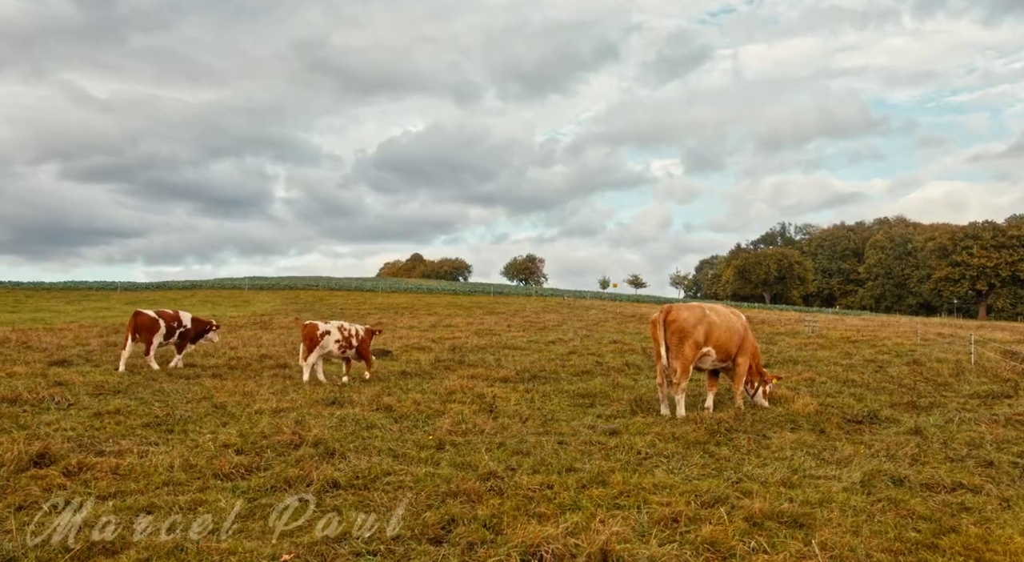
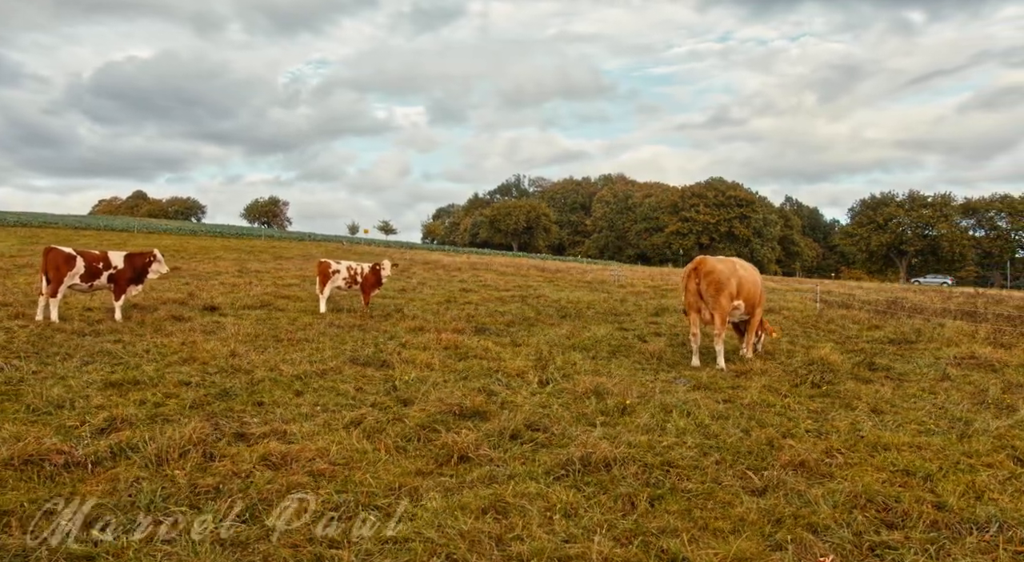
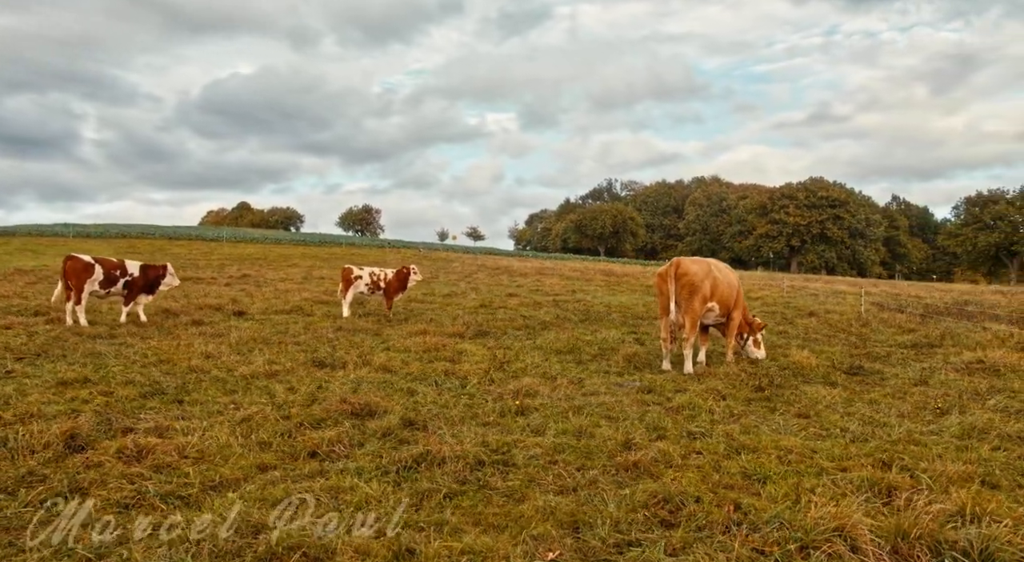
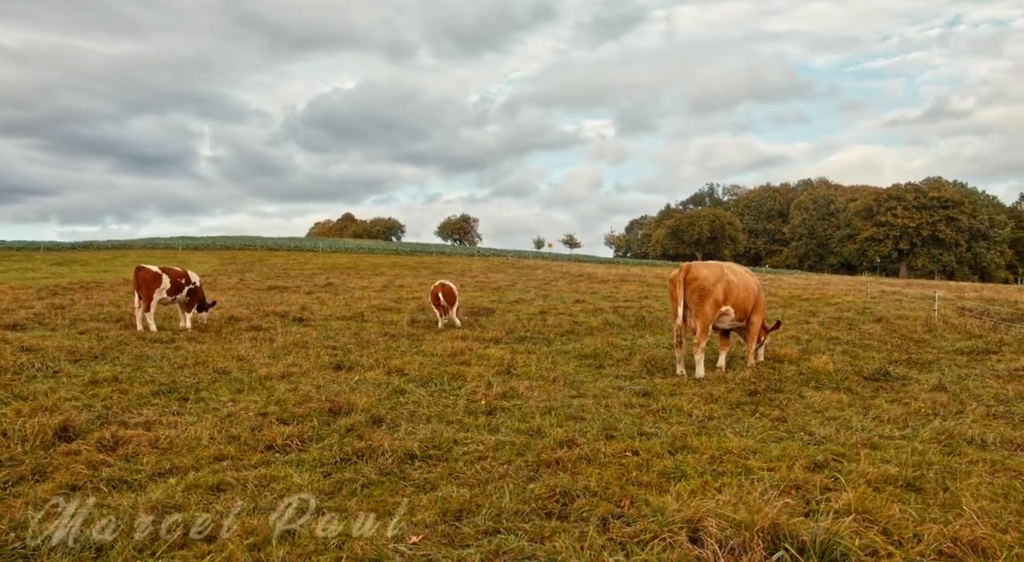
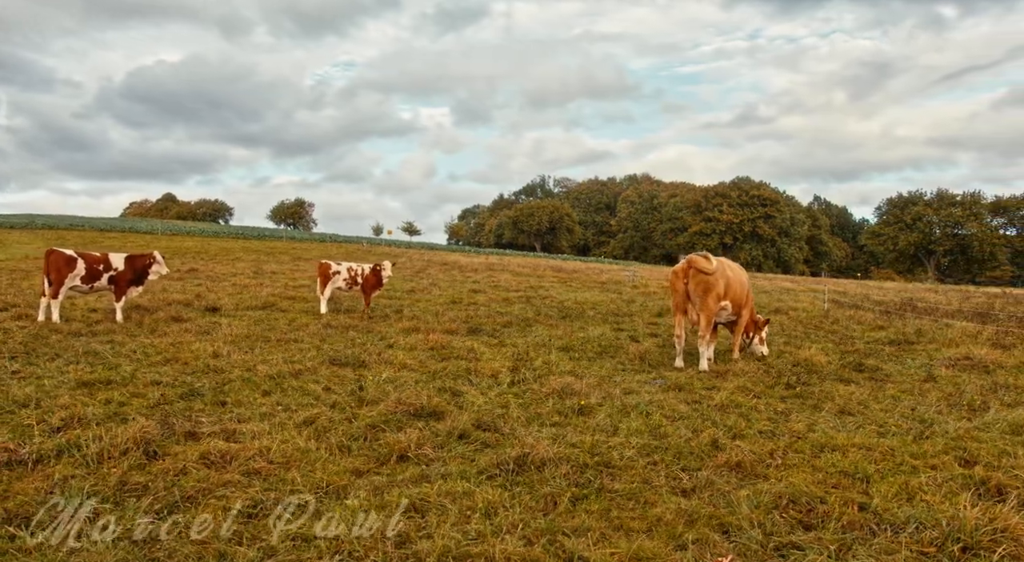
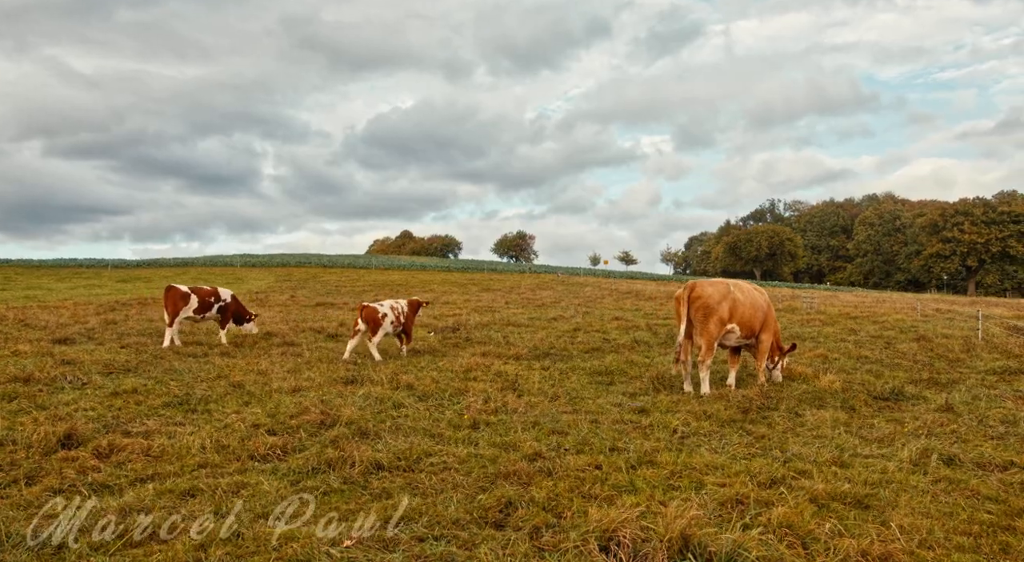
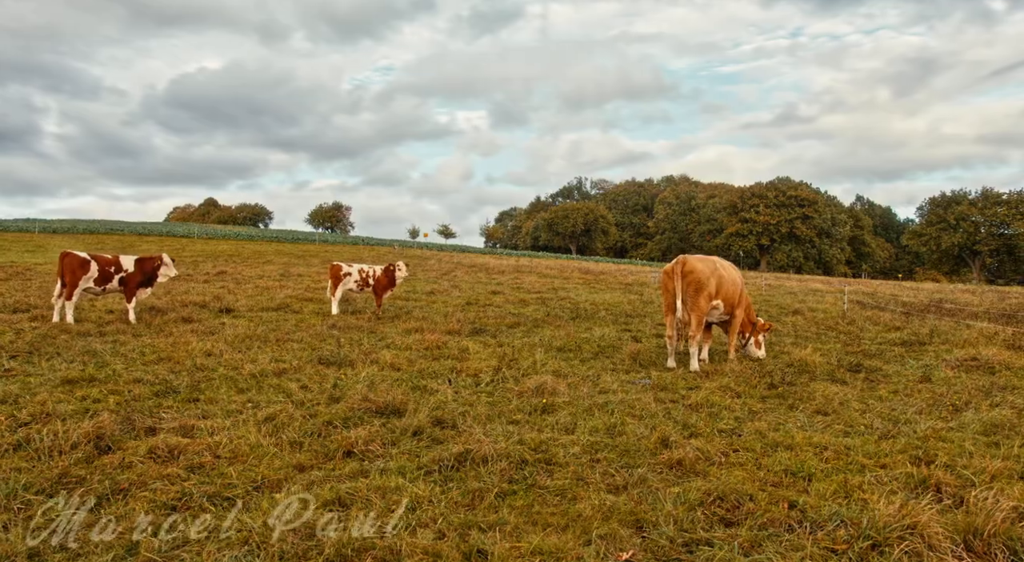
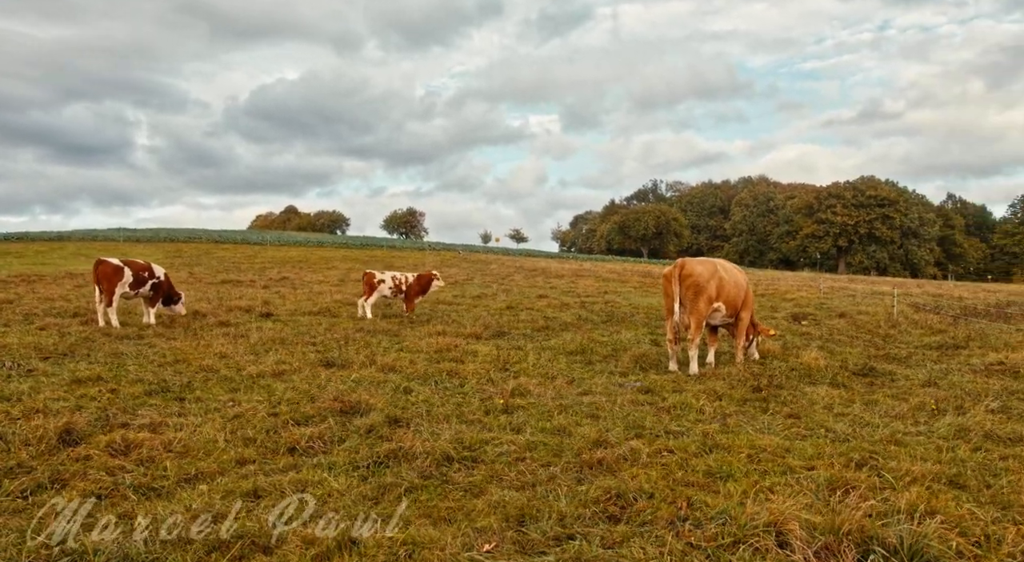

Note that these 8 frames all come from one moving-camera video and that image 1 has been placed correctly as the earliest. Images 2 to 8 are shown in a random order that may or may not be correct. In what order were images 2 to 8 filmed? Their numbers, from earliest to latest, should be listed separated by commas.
6, 4, 8, 3, 7, 5, 2
